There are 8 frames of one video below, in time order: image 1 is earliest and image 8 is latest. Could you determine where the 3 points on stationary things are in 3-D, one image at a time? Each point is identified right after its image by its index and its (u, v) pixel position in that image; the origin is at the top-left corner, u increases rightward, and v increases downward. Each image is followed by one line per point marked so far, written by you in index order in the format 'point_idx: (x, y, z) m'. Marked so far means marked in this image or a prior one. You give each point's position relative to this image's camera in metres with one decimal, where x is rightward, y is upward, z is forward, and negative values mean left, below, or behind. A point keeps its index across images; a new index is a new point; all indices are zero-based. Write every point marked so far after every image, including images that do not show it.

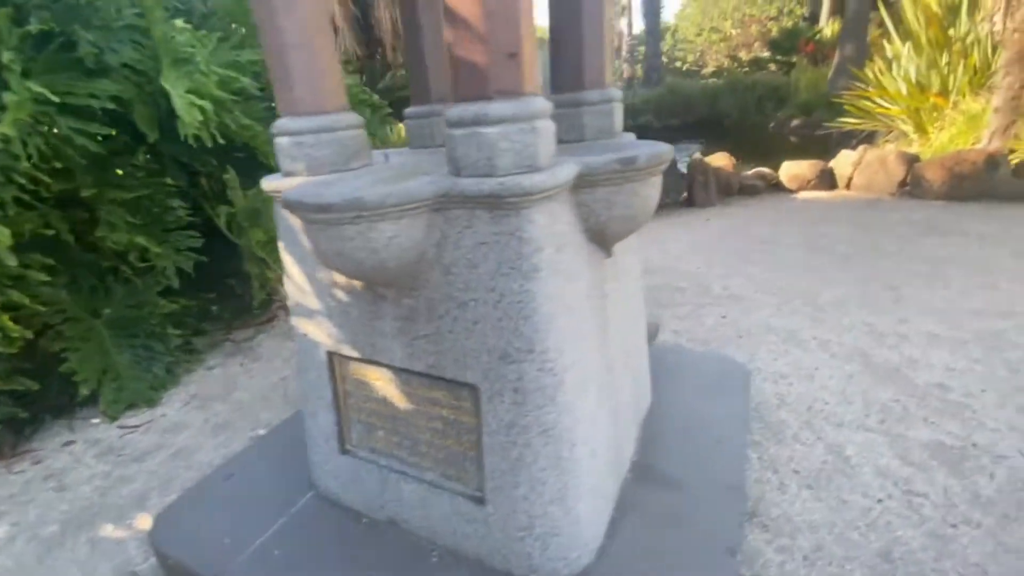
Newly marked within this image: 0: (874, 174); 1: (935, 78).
0: (+3.8, +1.2, +5.0) m
1: (+5.6, +2.8, +6.3) m
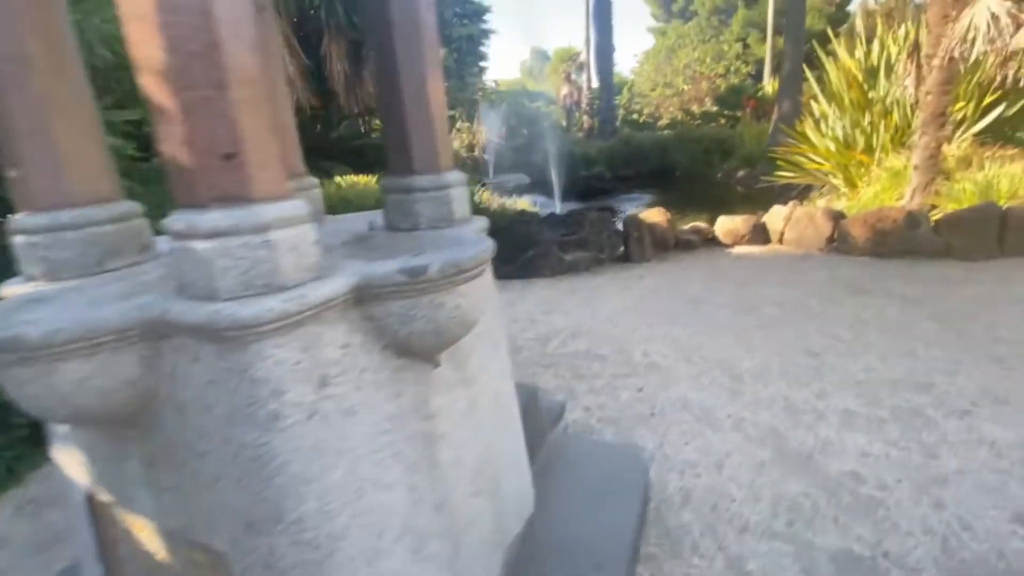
0: (+3.1, +0.6, +5.1) m
1: (+4.8, +2.1, +6.6) m
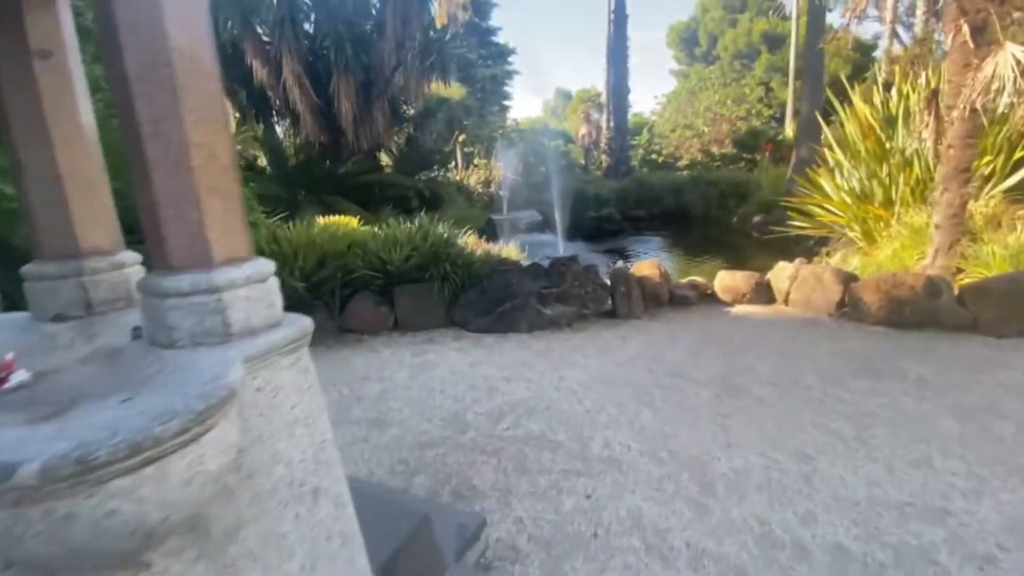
0: (+2.9, 0.0, +4.6) m
1: (+4.7, +1.3, +6.2) m
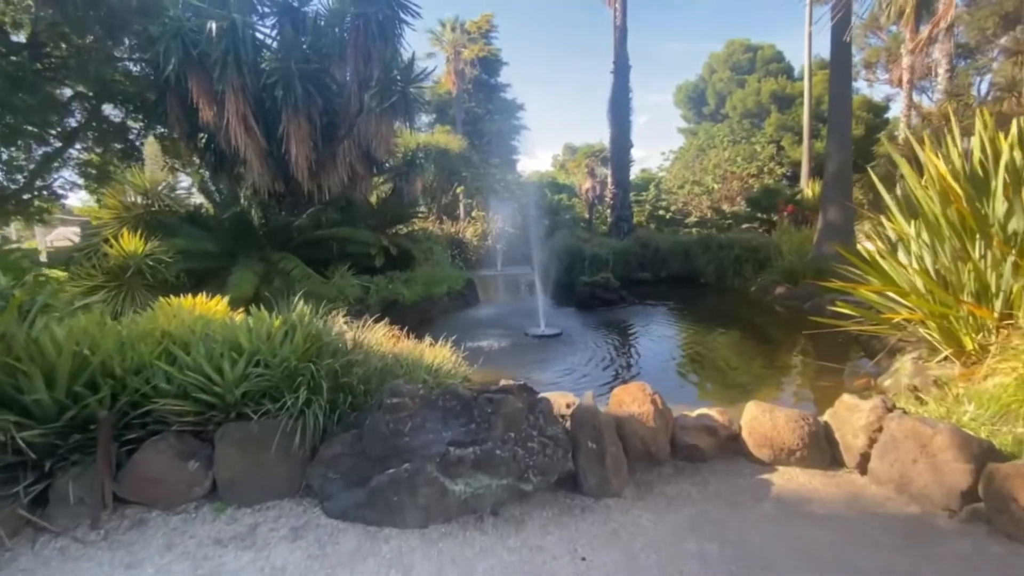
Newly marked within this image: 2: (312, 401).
0: (+2.3, -1.0, +2.7) m
1: (+4.1, +0.1, +4.3) m
2: (-1.2, -0.7, +3.0) m
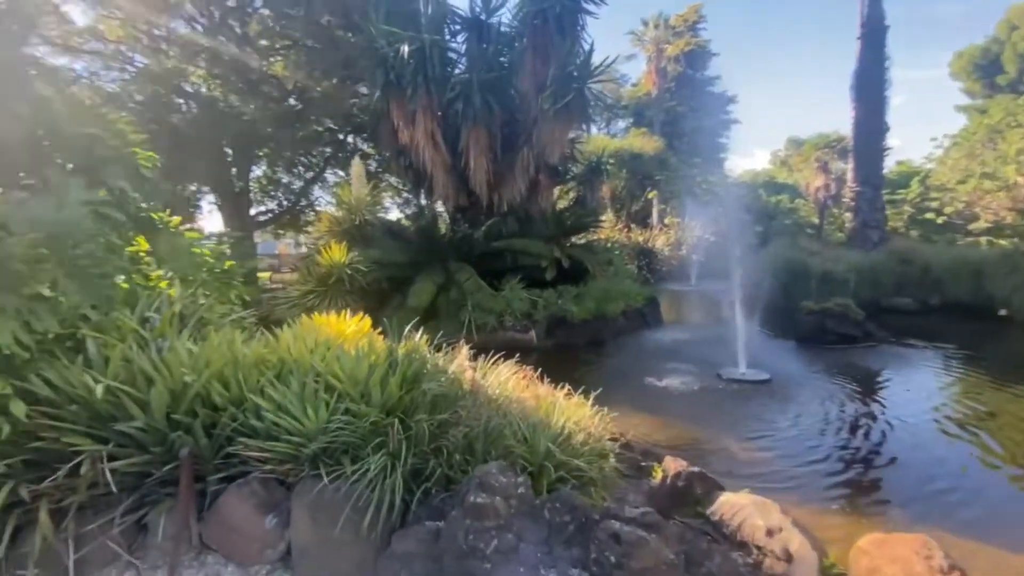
0: (+2.5, -1.3, +0.7) m
1: (+5.0, -0.3, +1.5) m
2: (-0.6, -0.9, +2.3) m
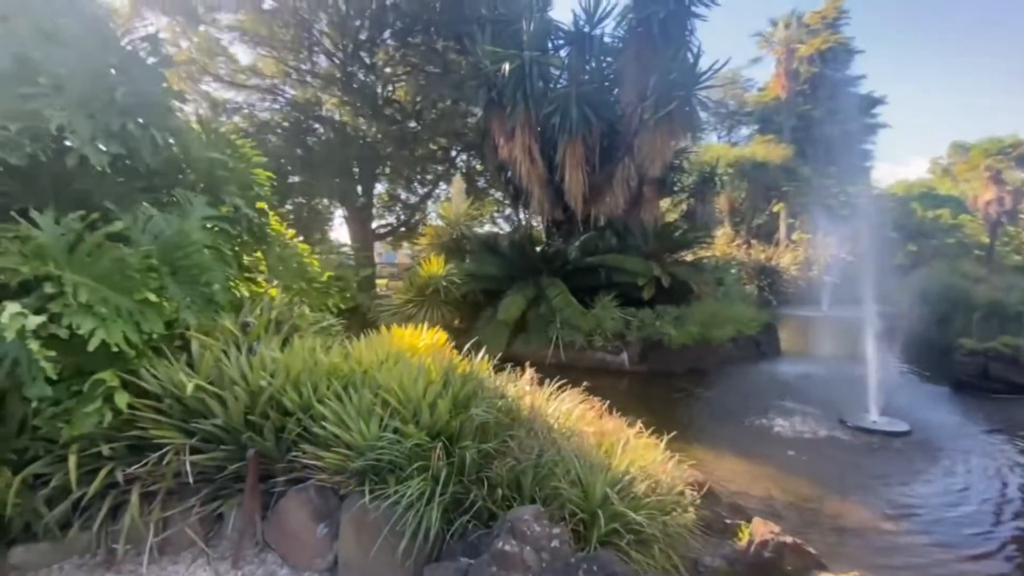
0: (+2.3, -1.5, 0.0) m
1: (+4.9, -0.6, +0.2) m
2: (-0.3, -1.0, +2.2) m
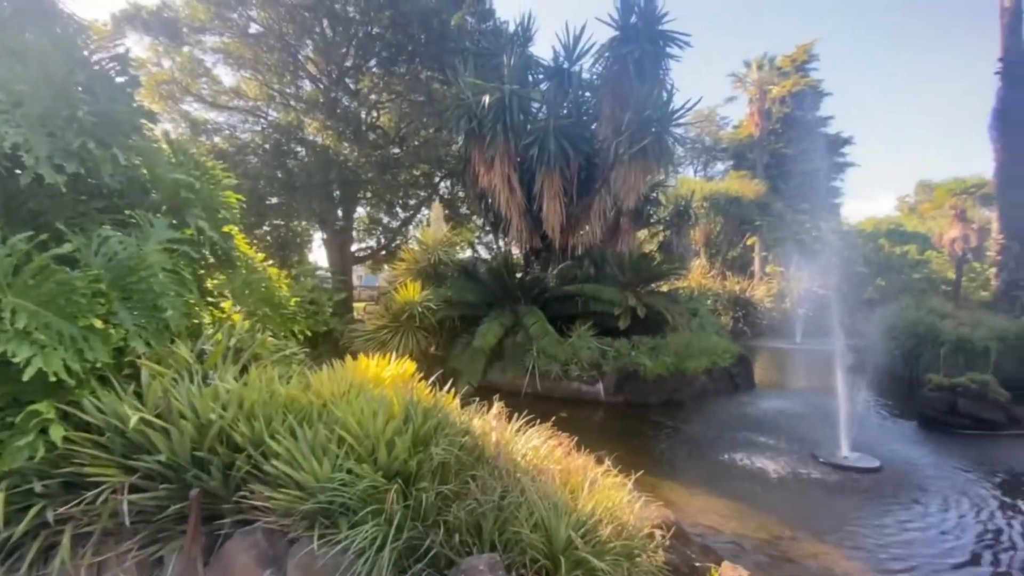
0: (+2.2, -1.5, -0.1) m
1: (+4.8, -0.7, +0.3) m
2: (-0.5, -1.1, +2.1) m
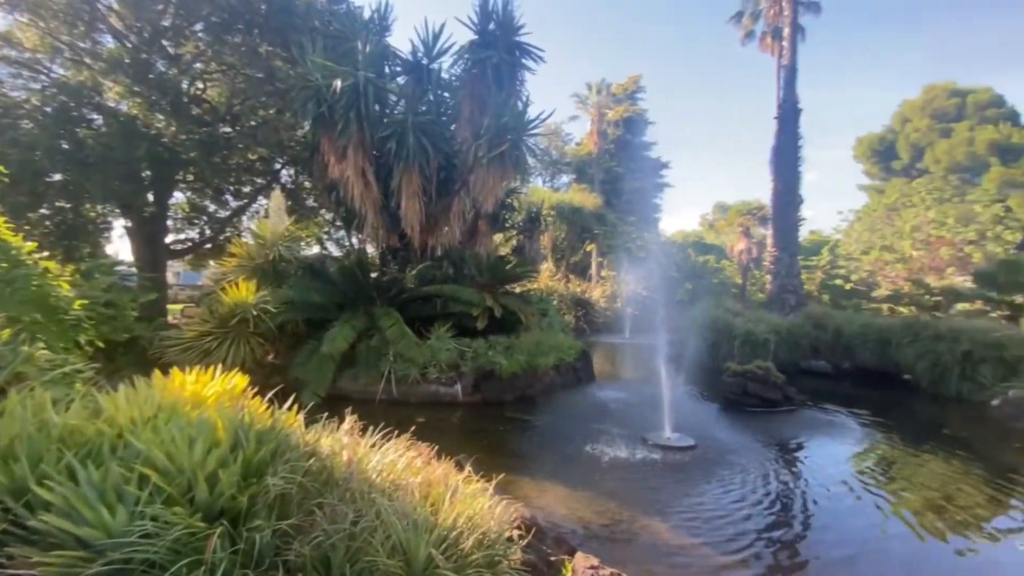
0: (+2.2, -1.6, +0.5) m
1: (+4.5, -0.8, +1.6) m
2: (-1.1, -1.1, +1.8) m
